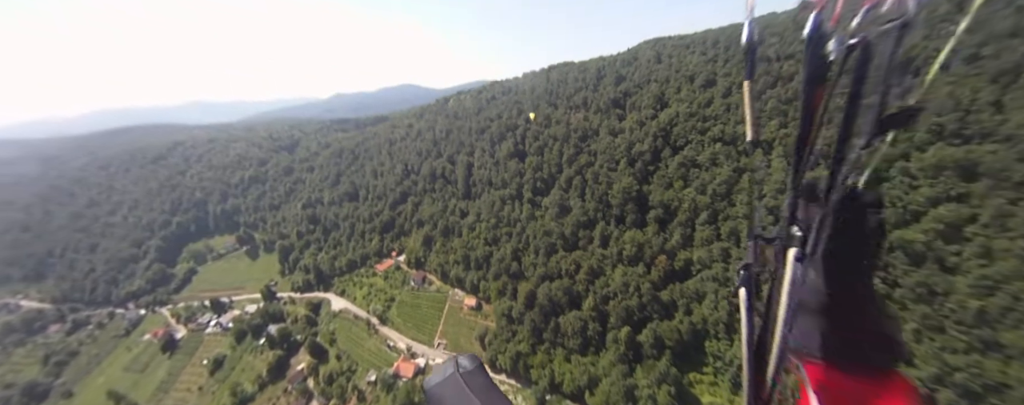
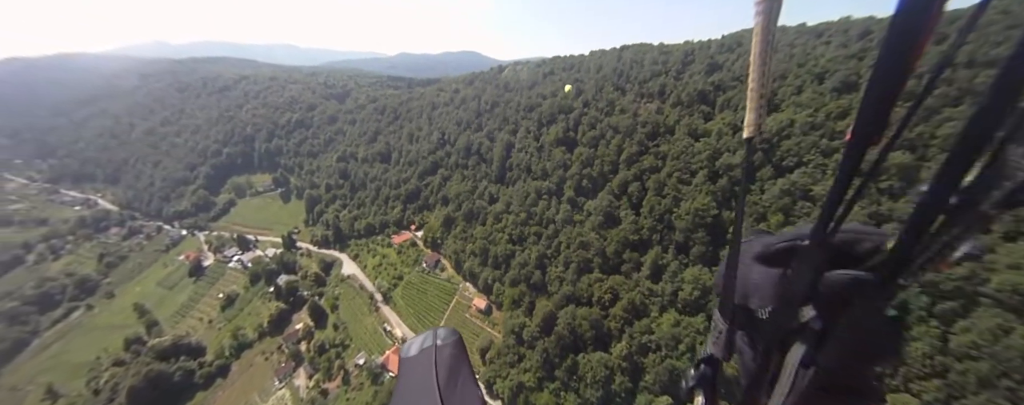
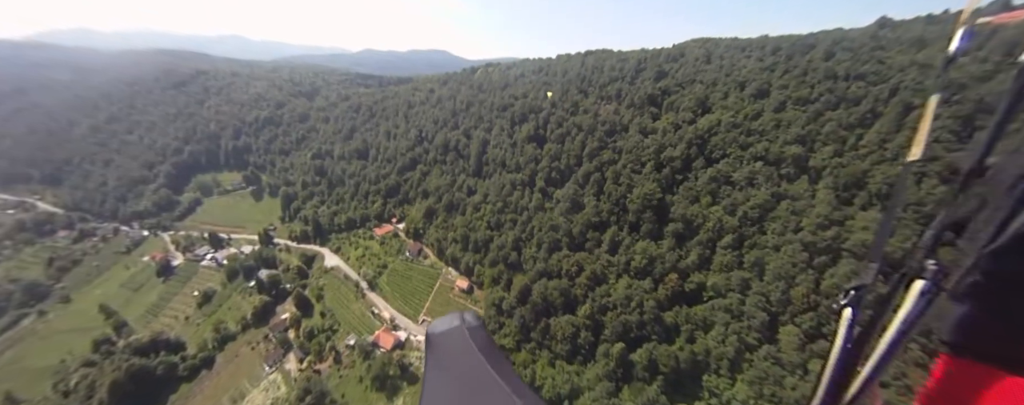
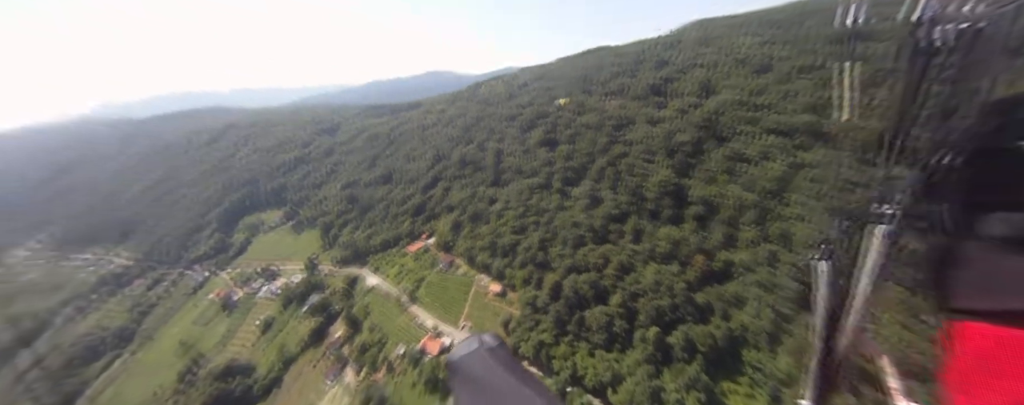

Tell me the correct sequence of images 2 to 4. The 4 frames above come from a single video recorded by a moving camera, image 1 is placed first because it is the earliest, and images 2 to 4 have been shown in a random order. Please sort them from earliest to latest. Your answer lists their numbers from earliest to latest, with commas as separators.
4, 3, 2
